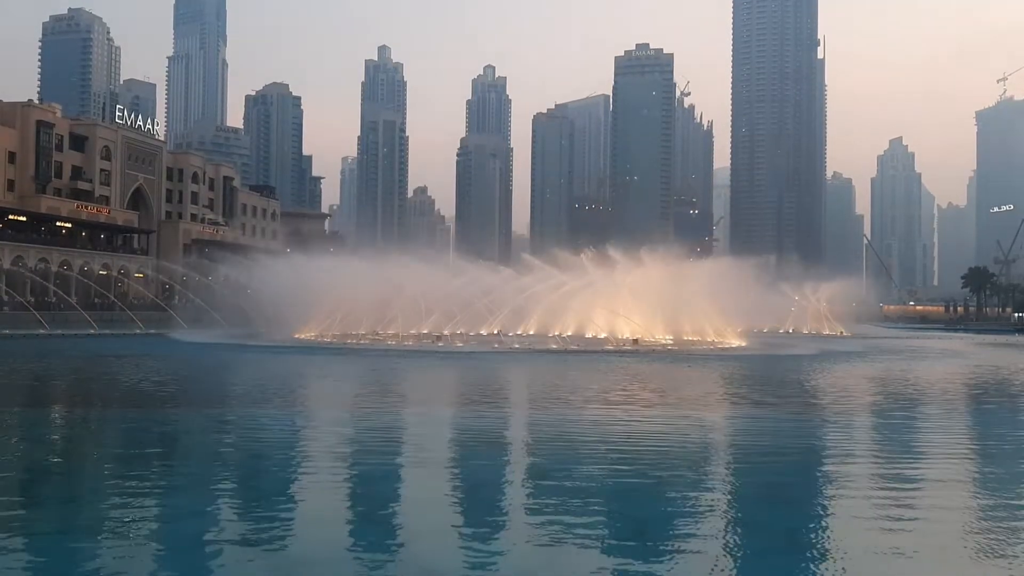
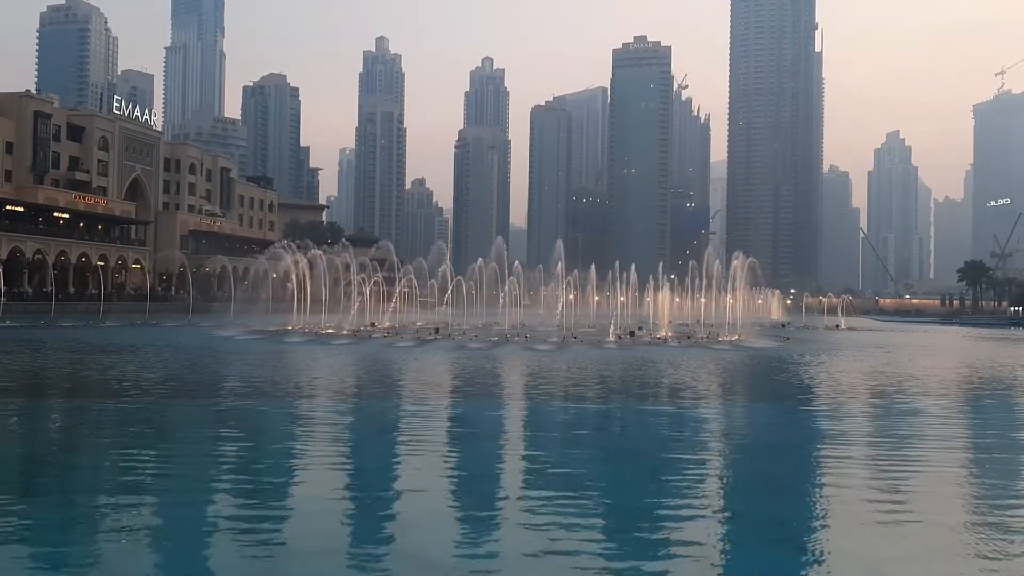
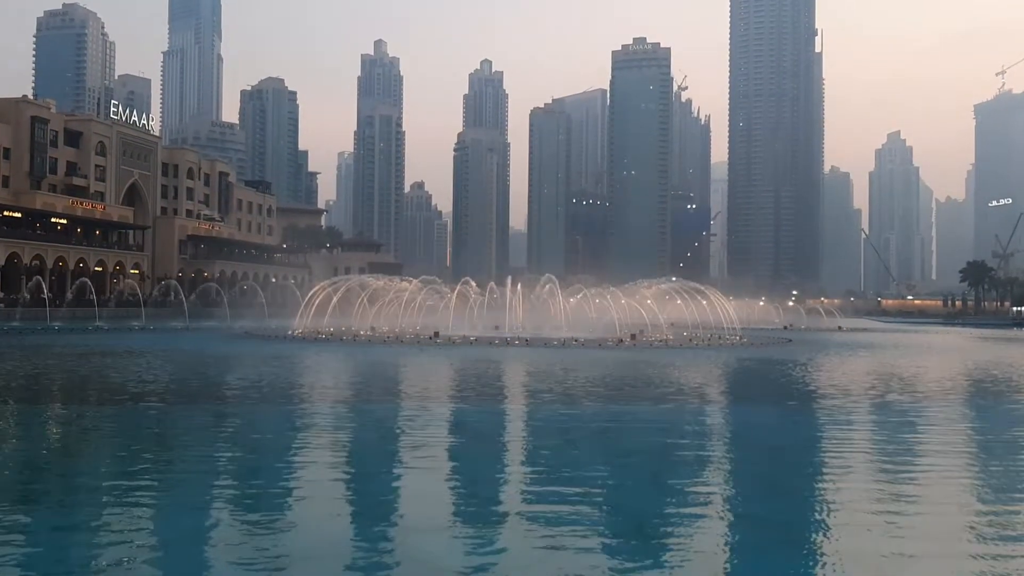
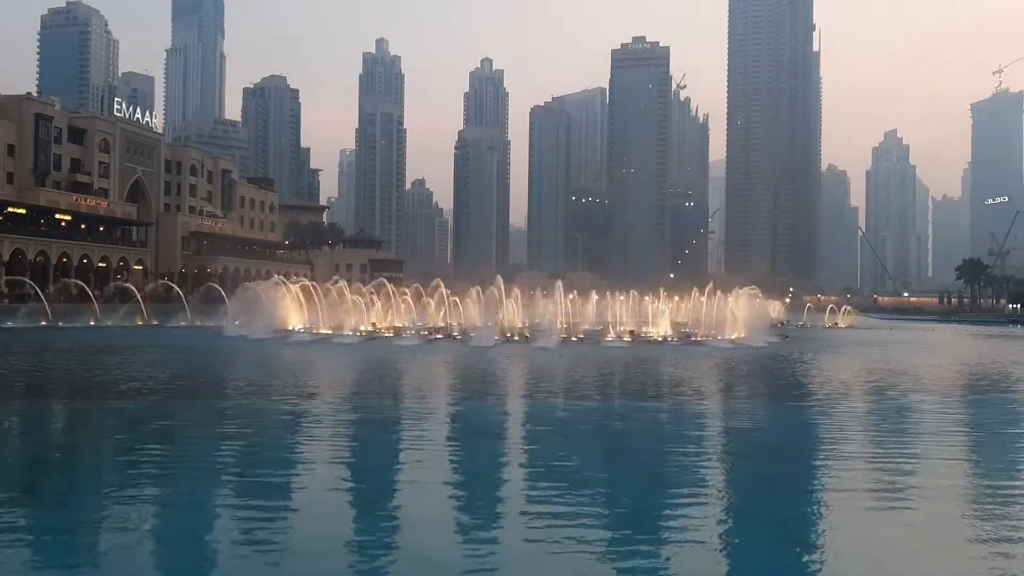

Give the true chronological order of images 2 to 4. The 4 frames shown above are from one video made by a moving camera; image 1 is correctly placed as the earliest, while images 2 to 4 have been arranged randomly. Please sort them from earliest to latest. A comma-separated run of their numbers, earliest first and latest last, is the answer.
3, 4, 2
